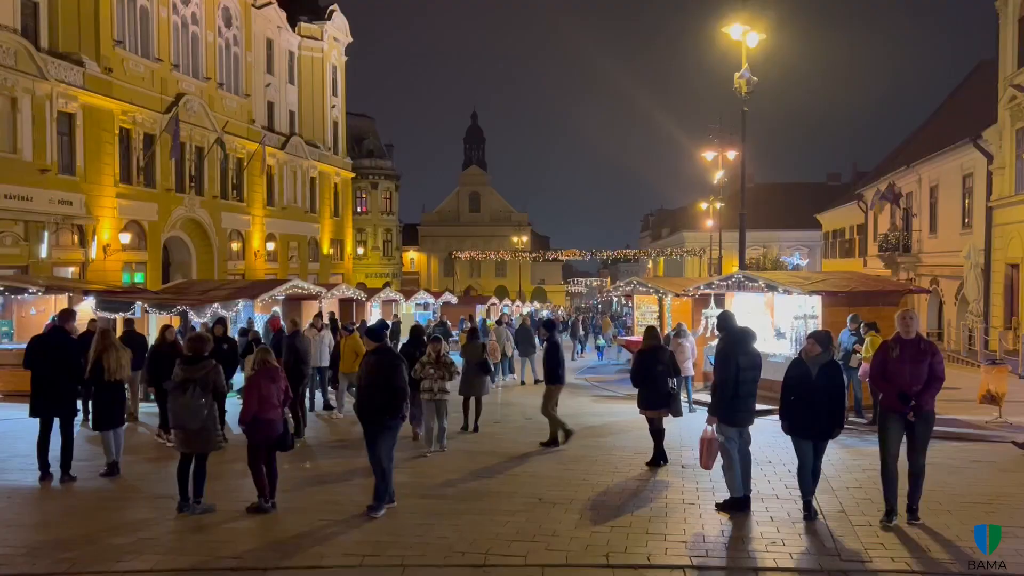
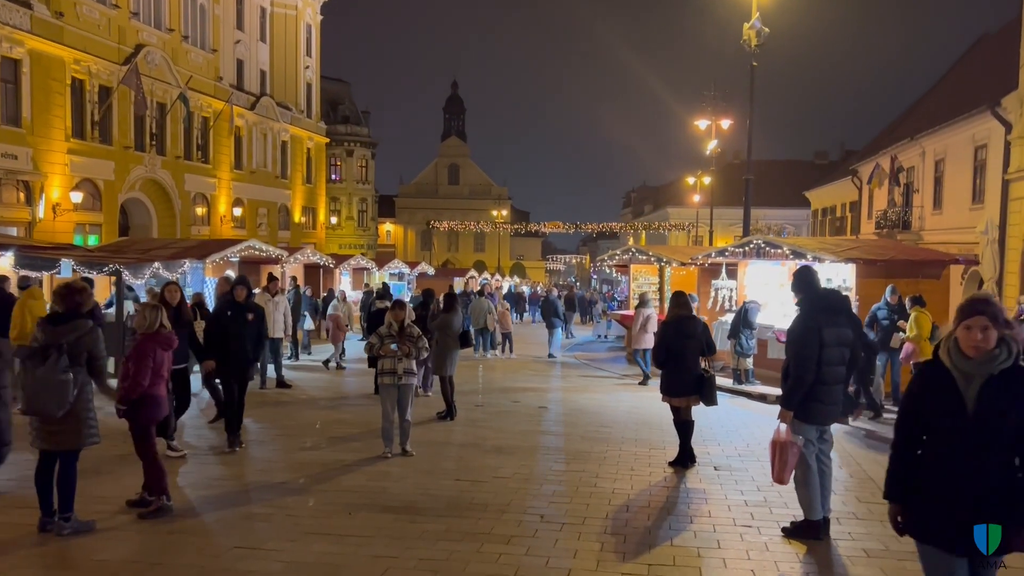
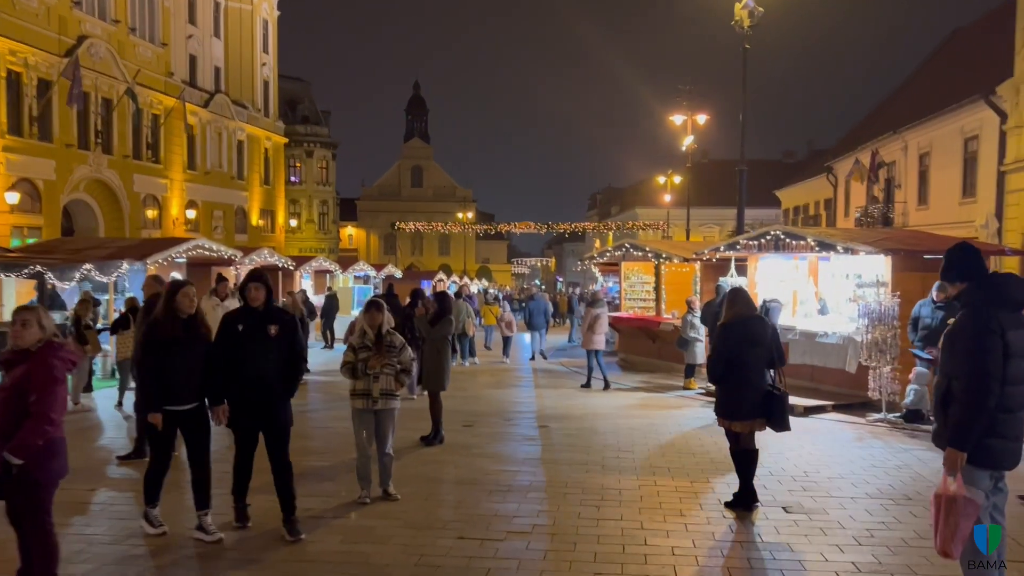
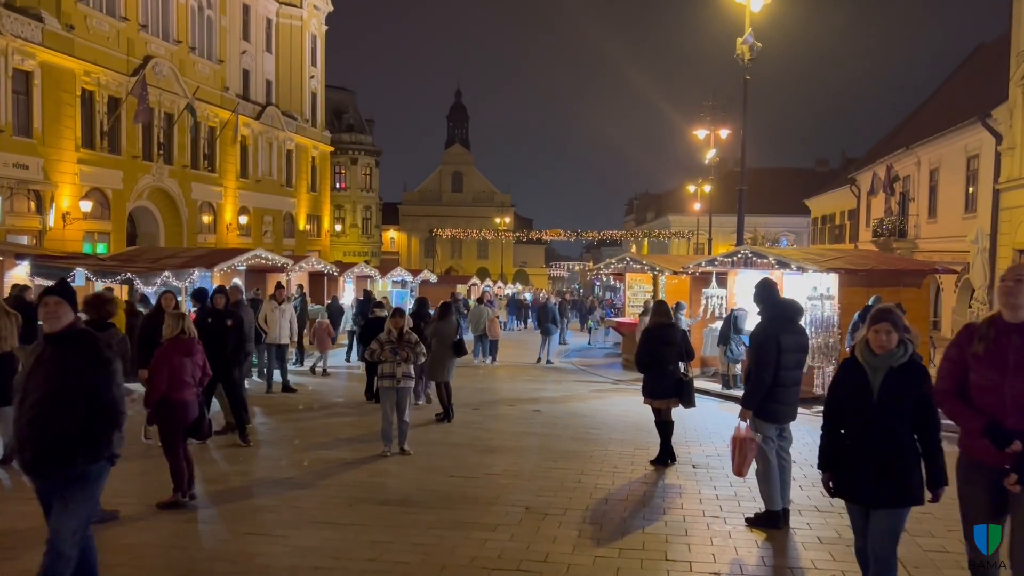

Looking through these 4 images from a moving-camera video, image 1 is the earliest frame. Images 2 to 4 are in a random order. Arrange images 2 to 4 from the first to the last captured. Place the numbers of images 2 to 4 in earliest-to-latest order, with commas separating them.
4, 2, 3
